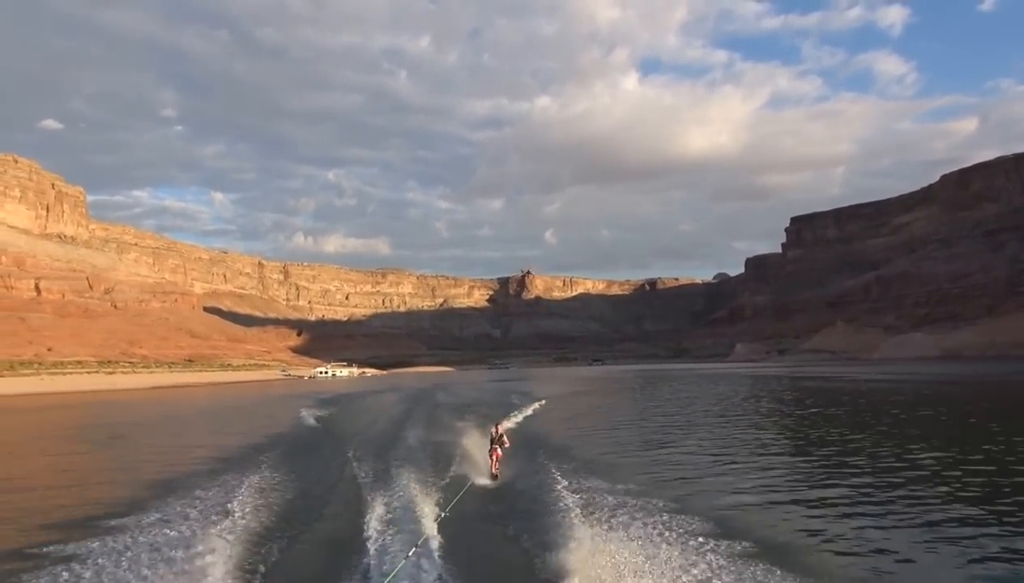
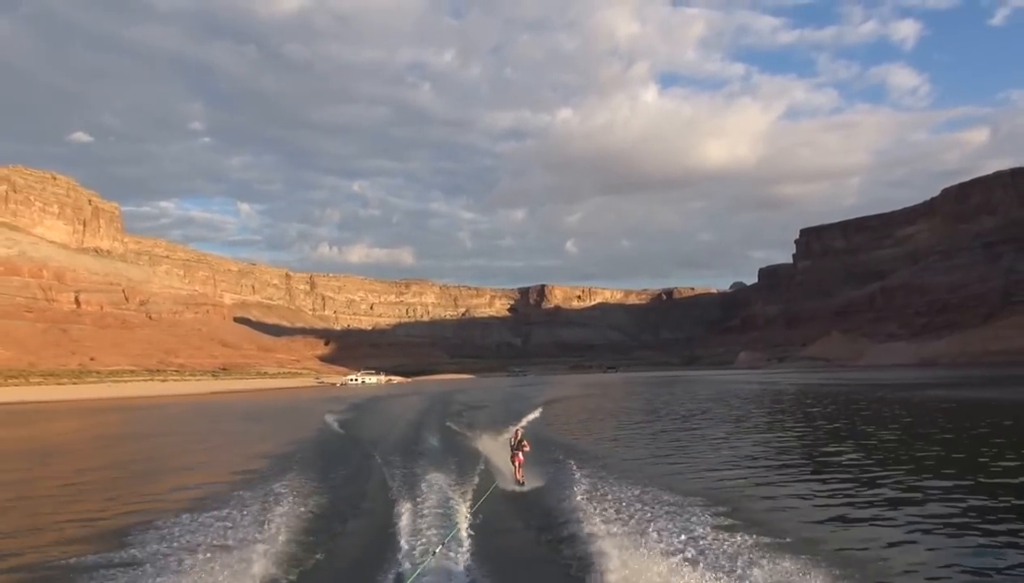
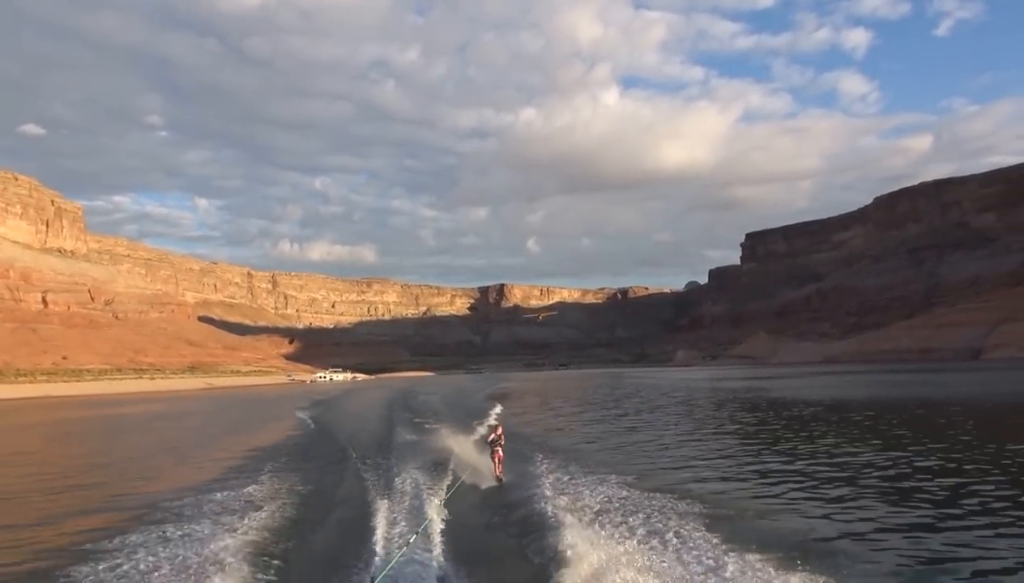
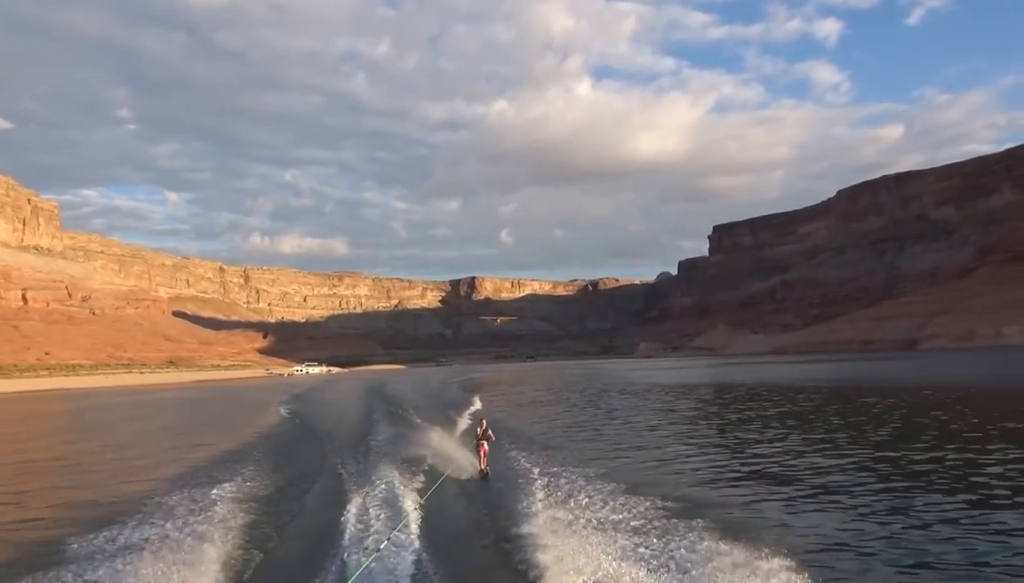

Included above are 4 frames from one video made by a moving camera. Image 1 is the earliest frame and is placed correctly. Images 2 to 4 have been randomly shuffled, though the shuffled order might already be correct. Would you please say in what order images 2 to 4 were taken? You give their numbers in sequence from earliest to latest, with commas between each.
2, 3, 4
